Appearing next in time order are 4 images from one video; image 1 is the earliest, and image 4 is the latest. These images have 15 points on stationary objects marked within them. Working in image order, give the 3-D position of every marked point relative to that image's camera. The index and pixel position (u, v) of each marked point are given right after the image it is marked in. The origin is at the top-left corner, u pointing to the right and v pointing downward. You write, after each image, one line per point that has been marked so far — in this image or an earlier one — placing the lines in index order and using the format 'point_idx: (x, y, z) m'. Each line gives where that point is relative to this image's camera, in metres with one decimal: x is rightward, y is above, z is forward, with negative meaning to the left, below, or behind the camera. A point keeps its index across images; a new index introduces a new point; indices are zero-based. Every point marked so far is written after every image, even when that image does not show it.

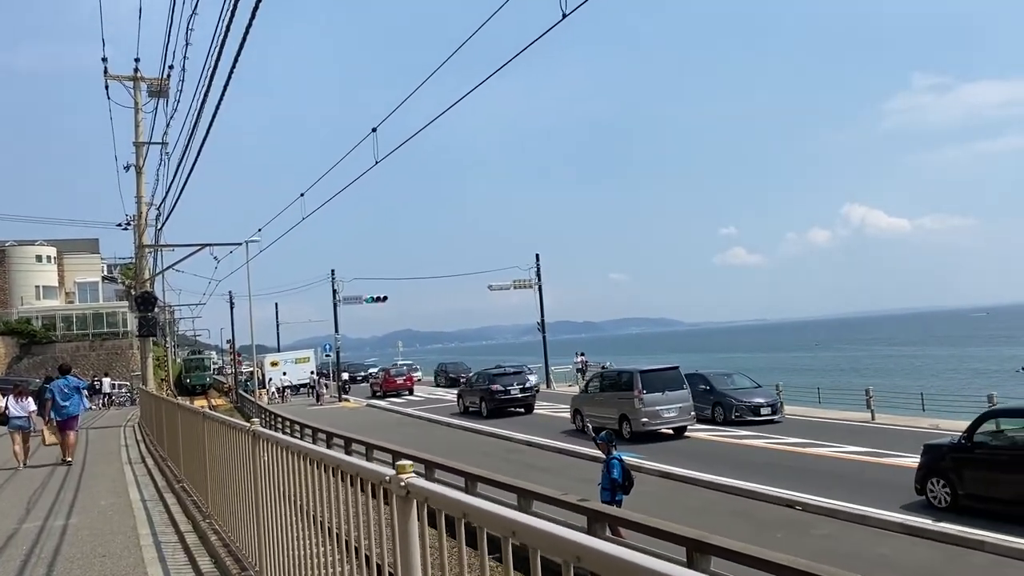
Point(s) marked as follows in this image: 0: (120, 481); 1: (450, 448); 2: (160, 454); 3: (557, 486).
0: (-4.8, -2.5, +9.5) m
1: (-1.3, -3.4, +16.0) m
2: (-4.8, -2.3, +10.5) m
3: (+0.7, -2.9, +11.3) m
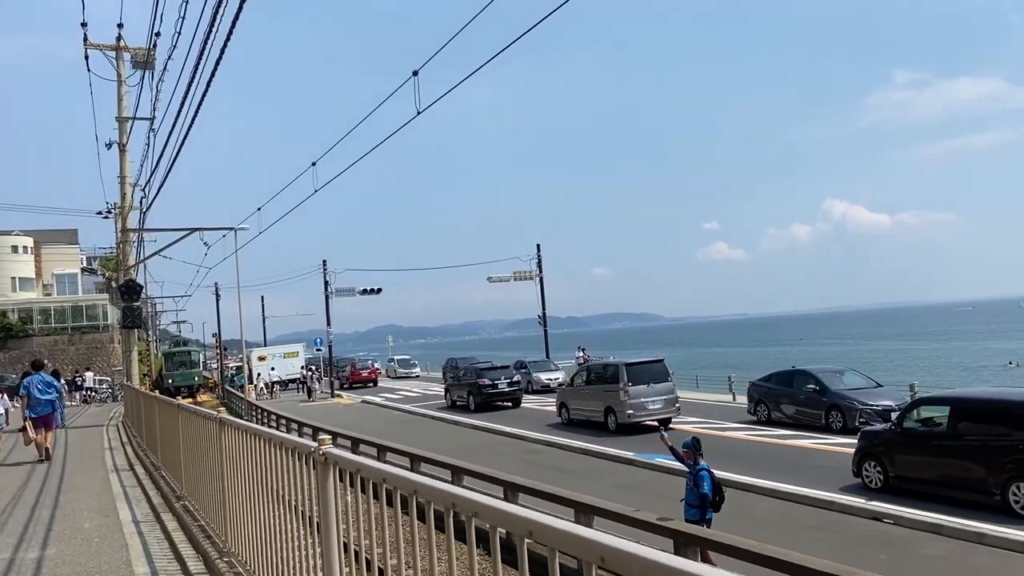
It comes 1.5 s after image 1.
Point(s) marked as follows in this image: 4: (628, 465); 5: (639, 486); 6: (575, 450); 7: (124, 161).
0: (-4.3, -2.3, +8.3) m
1: (-1.0, -3.1, +14.9) m
2: (-4.3, -2.1, +9.3) m
3: (+1.1, -2.7, +10.2) m
4: (+1.8, -2.7, +11.8) m
5: (+1.7, -2.7, +10.4) m
6: (+1.2, -2.9, +13.5) m
7: (-7.9, +2.6, +15.7) m
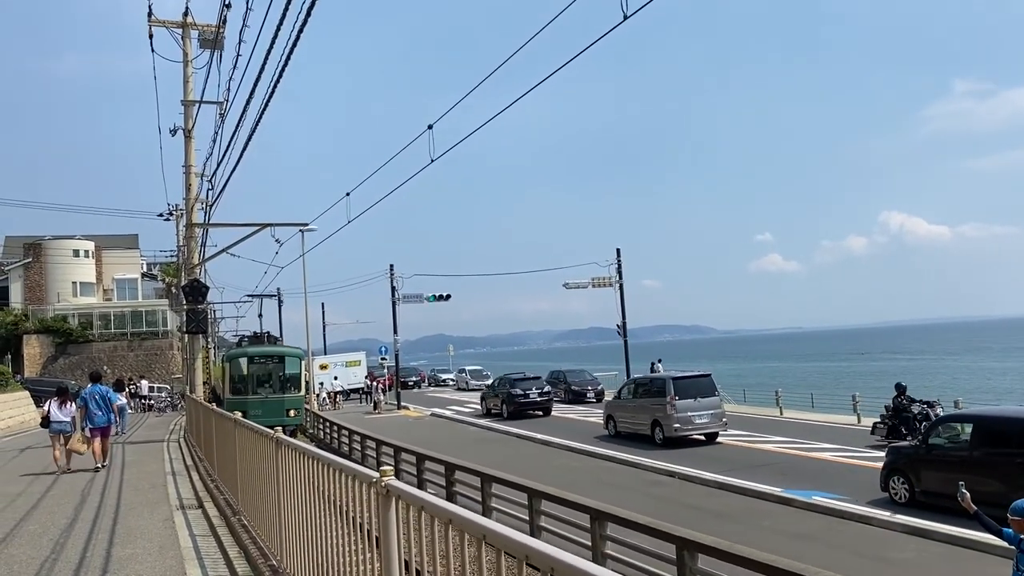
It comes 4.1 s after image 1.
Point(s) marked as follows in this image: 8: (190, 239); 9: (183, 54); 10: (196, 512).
0: (-2.9, -2.2, +6.6) m
1: (+0.8, -3.2, +13.0) m
2: (-2.8, -2.1, +7.6) m
3: (+2.6, -2.7, +8.2) m
4: (+3.4, -2.8, +9.8) m
5: (+3.2, -2.7, +8.4) m
6: (+2.9, -2.9, +11.5) m
7: (-6.0, +2.6, +14.4) m
8: (-8.3, +1.2, +19.6) m
9: (-6.4, +4.5, +14.9) m
10: (-3.1, -2.2, +7.5) m
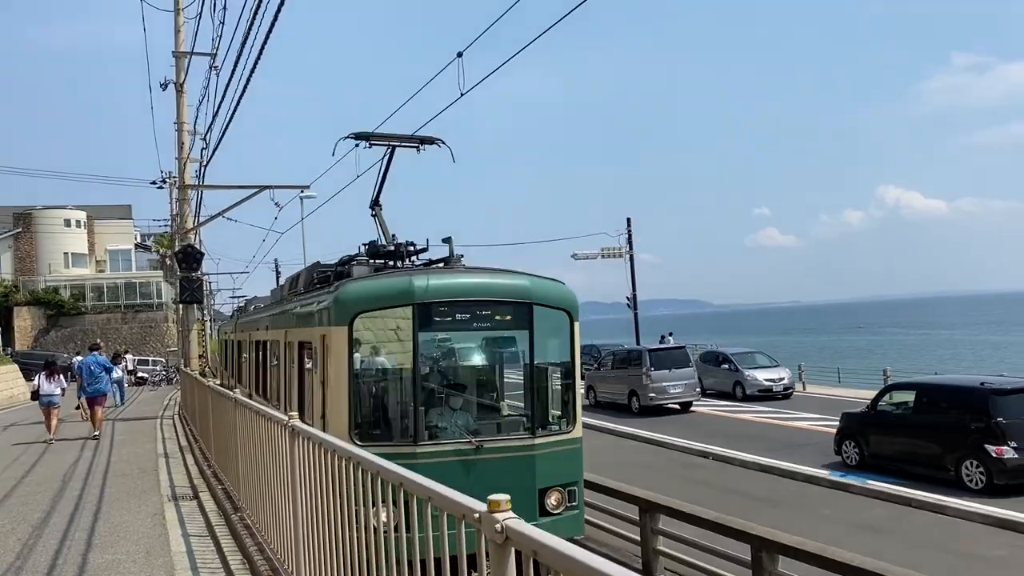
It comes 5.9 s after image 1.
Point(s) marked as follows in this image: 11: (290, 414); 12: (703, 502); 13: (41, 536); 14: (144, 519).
0: (-2.6, -1.9, +5.7) m
1: (+1.1, -2.7, +12.1) m
2: (-2.5, -1.7, +6.7) m
3: (+2.9, -2.3, +7.3) m
4: (+3.8, -2.4, +8.9) m
5: (+3.5, -2.3, +7.6) m
6: (+3.2, -2.4, +10.7) m
7: (-5.7, +3.2, +13.3) m
8: (-8.0, +2.0, +18.6) m
9: (-6.1, +5.1, +13.8) m
10: (-2.8, -1.9, +6.7) m
11: (-1.5, -0.8, +5.0) m
12: (+2.1, -2.4, +8.8) m
13: (-3.5, -1.8, +5.9) m
14: (-3.0, -1.9, +6.3) m
